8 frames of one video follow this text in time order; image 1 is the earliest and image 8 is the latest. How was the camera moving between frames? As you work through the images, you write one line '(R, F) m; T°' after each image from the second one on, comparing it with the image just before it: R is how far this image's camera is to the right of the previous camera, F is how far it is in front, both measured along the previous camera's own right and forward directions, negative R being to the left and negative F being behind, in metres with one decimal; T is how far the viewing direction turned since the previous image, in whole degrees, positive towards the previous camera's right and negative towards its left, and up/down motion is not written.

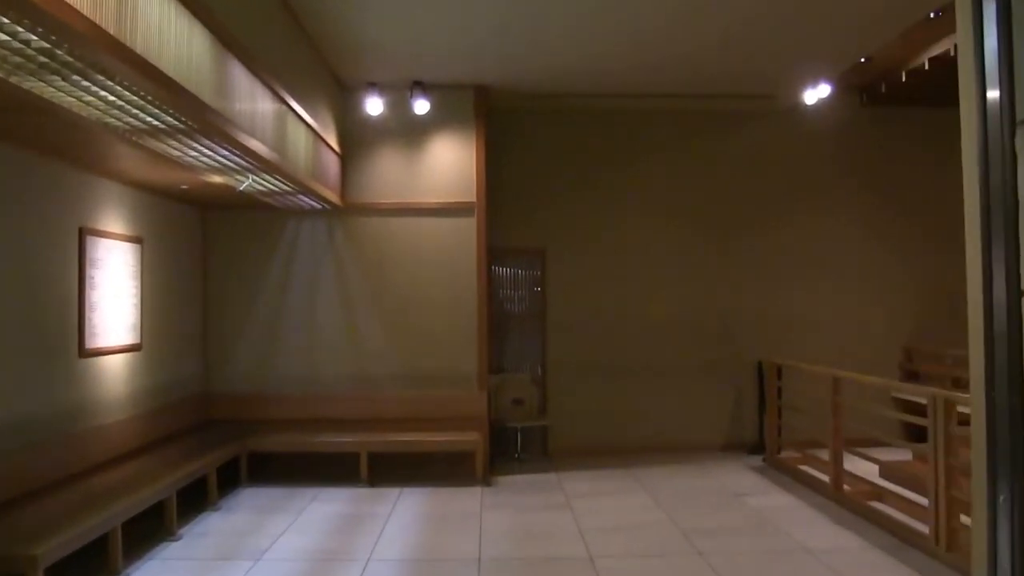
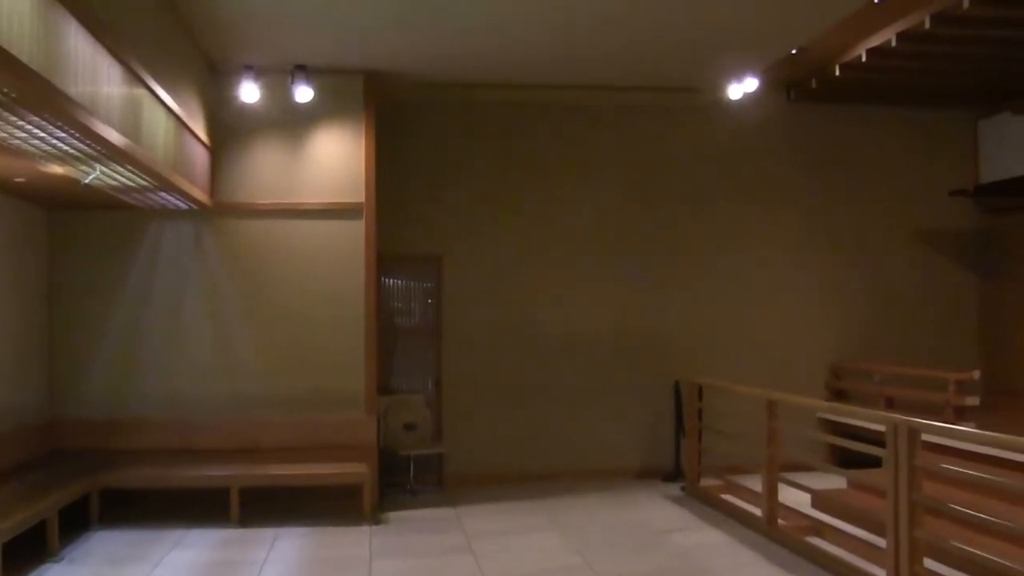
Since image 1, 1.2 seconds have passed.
(0.0, +0.7) m; +6°
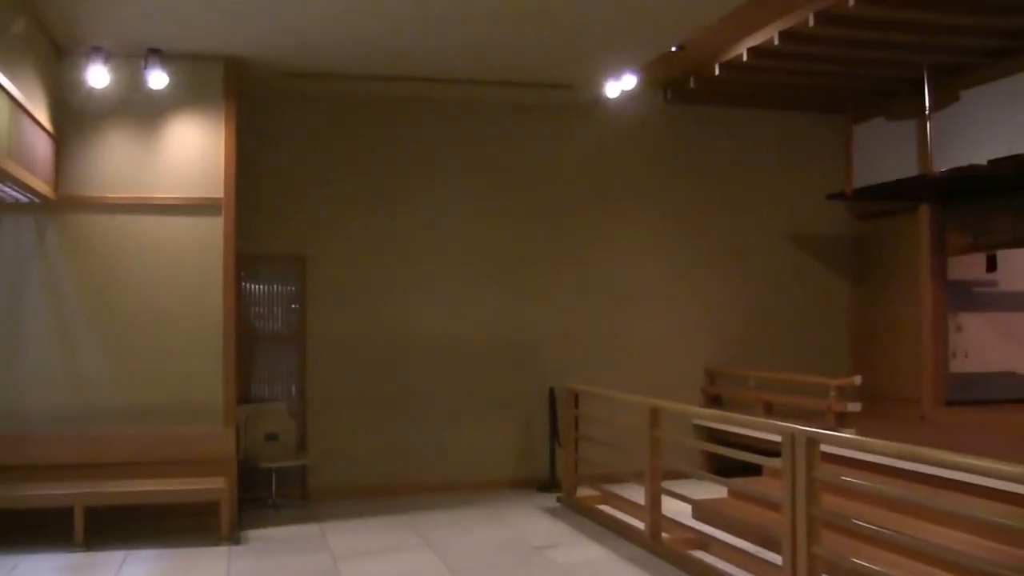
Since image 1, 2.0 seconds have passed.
(0.0, +0.3) m; +7°
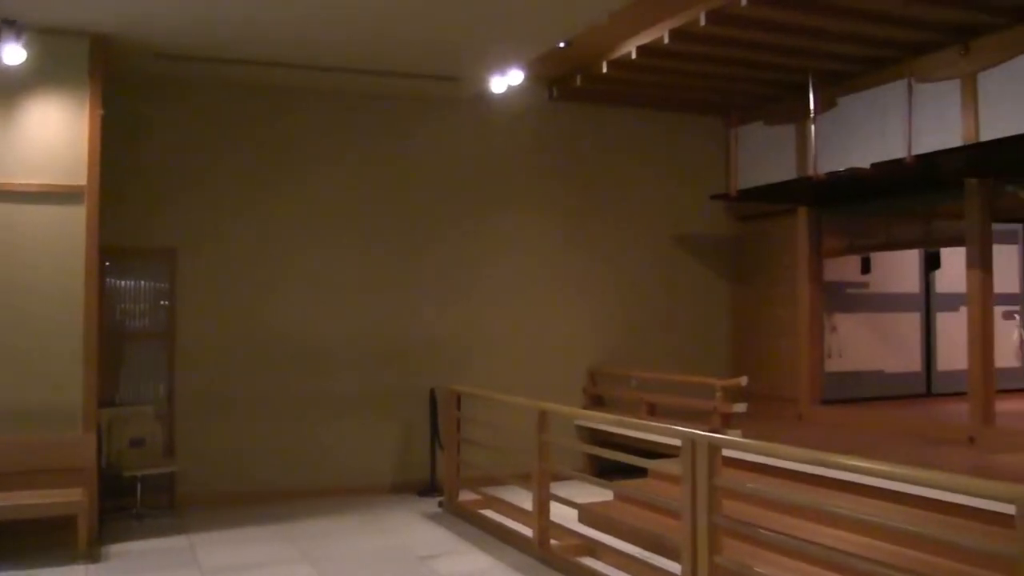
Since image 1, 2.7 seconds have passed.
(-0.1, +0.2) m; +7°
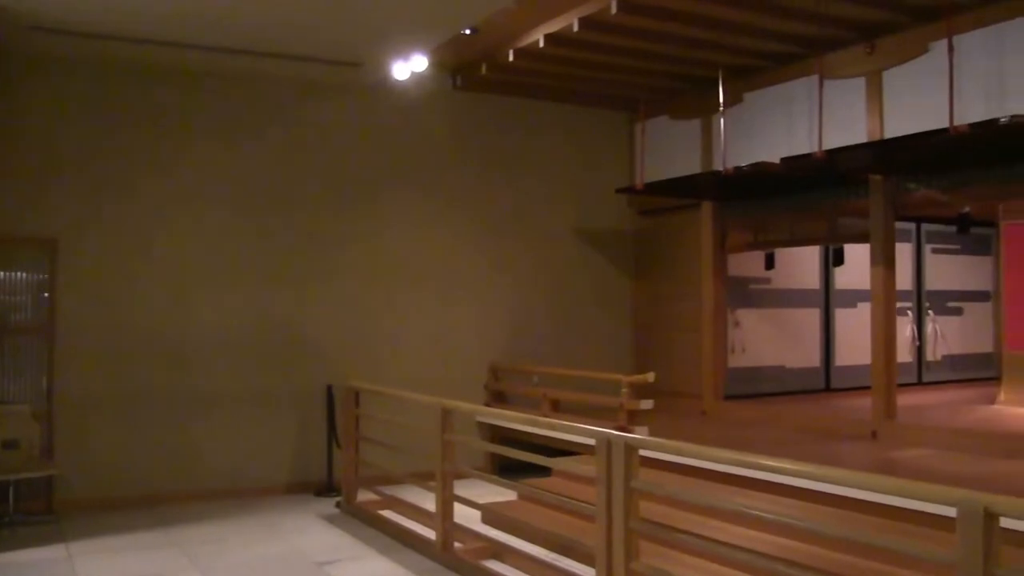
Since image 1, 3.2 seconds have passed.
(0.0, +0.2) m; +5°
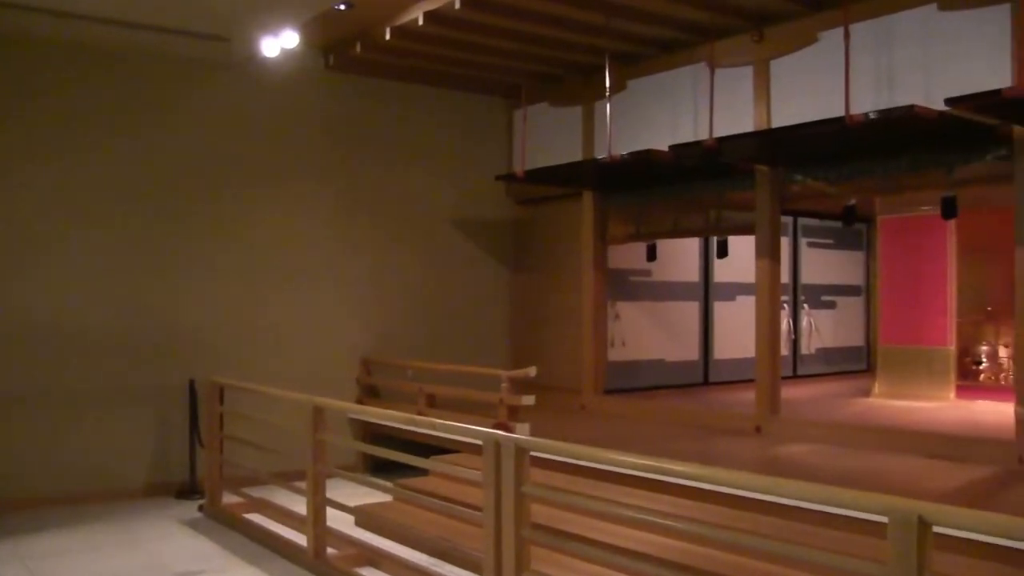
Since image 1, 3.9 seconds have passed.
(0.0, +0.2) m; +7°
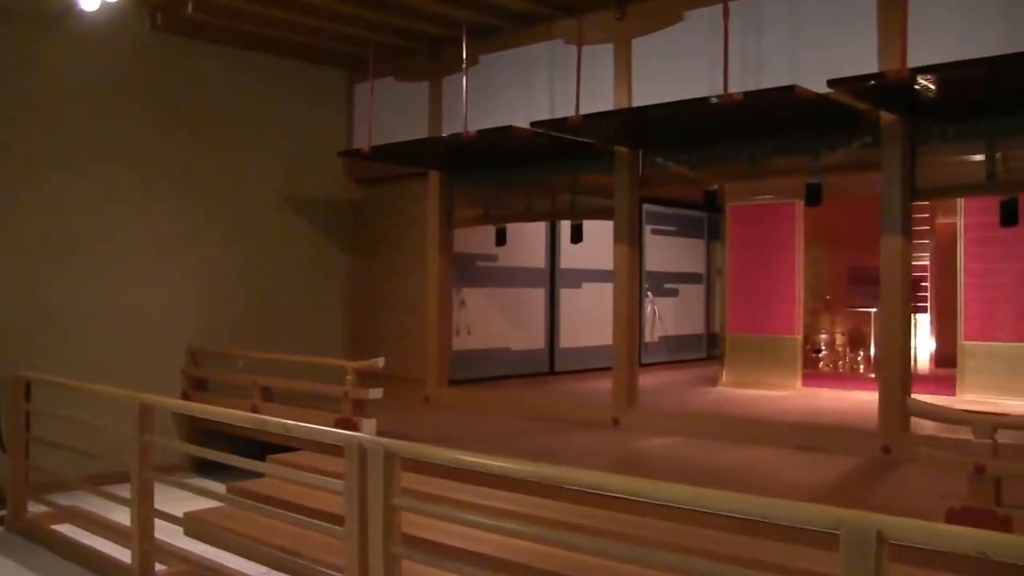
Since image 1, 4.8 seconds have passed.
(-0.1, +0.4) m; +9°
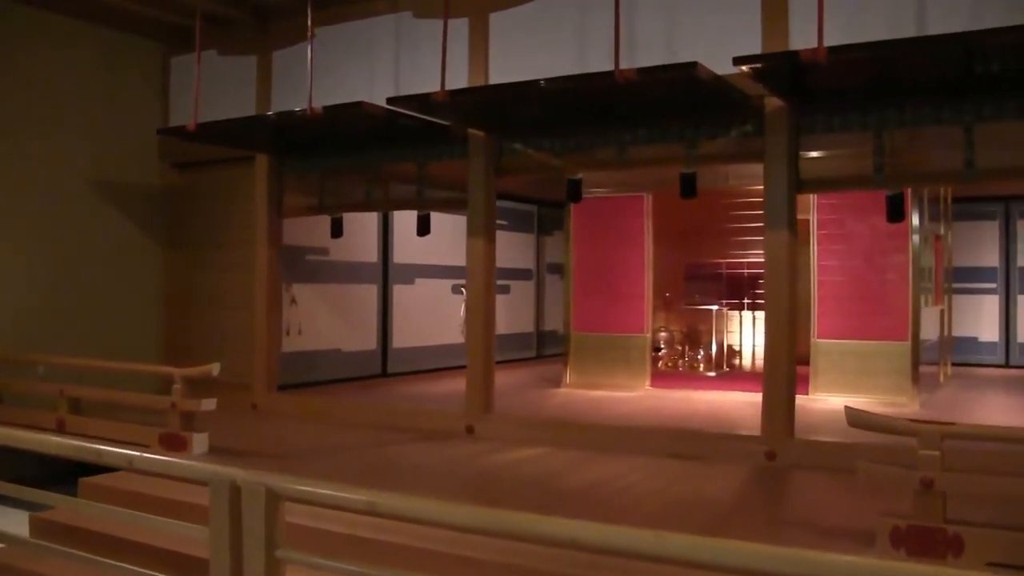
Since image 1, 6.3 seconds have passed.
(-0.2, +0.4) m; +11°
